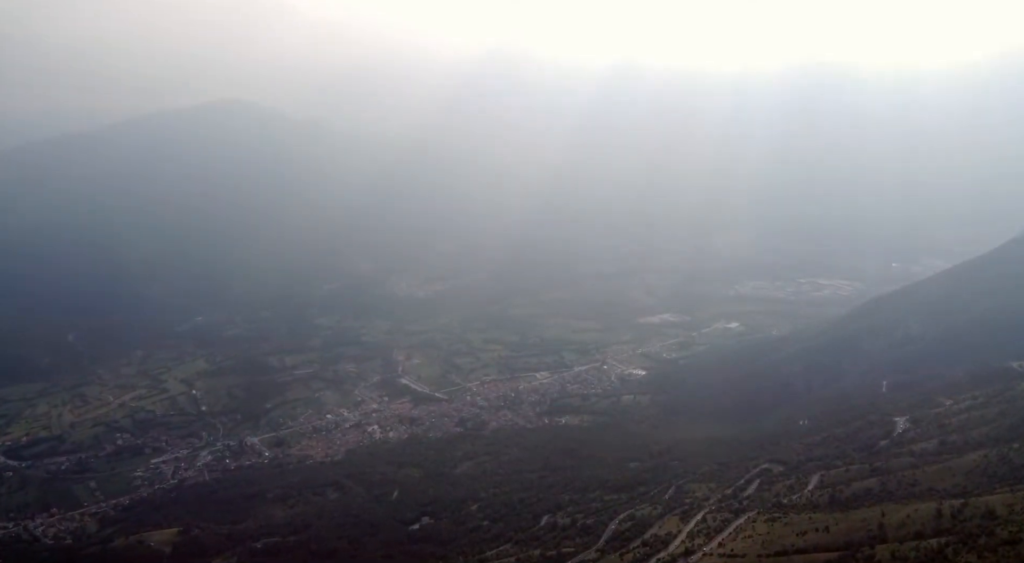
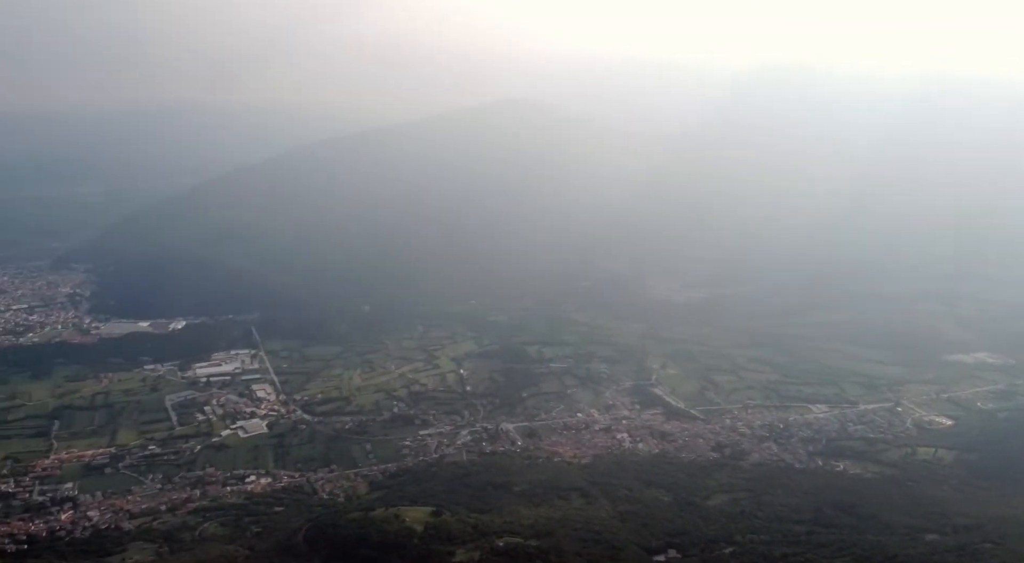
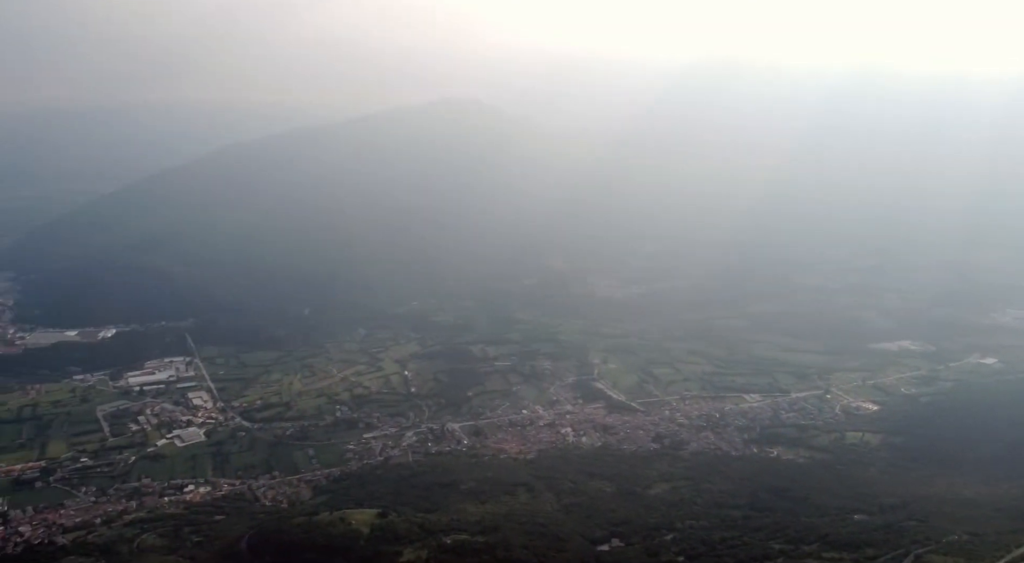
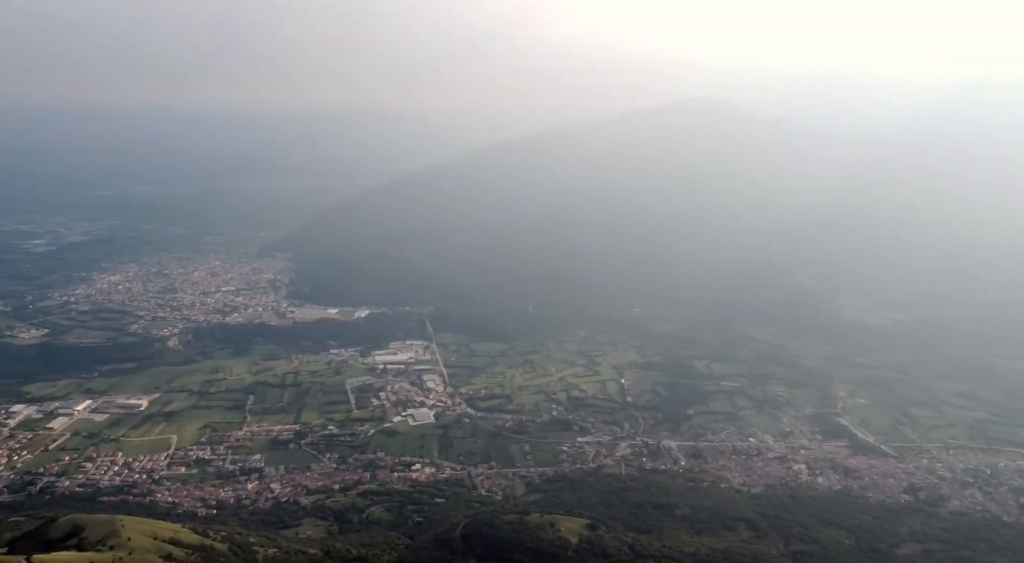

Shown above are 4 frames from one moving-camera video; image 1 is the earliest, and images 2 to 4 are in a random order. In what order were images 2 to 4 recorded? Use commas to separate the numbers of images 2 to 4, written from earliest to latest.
3, 2, 4
